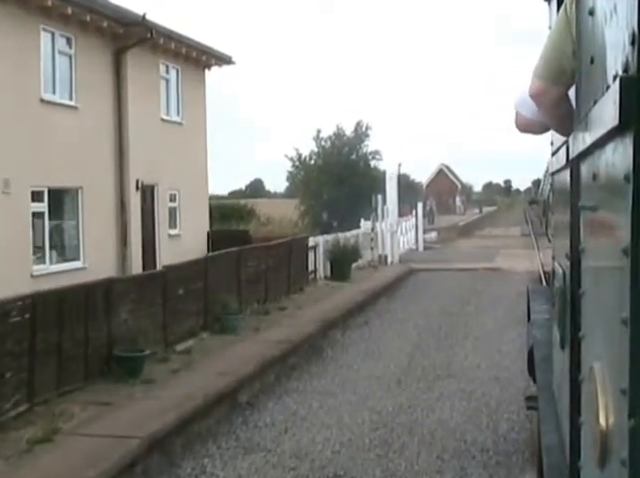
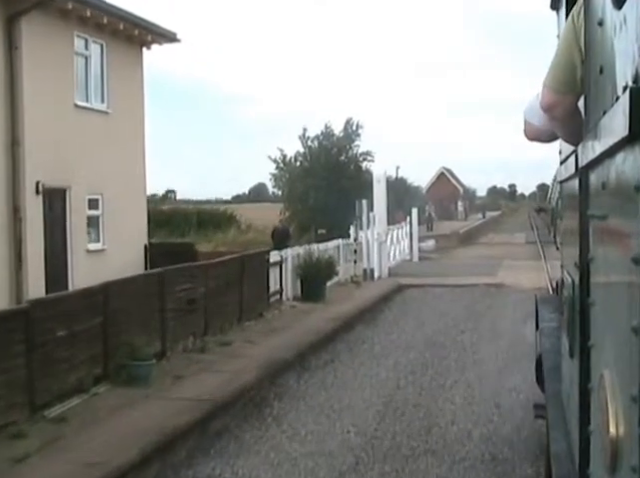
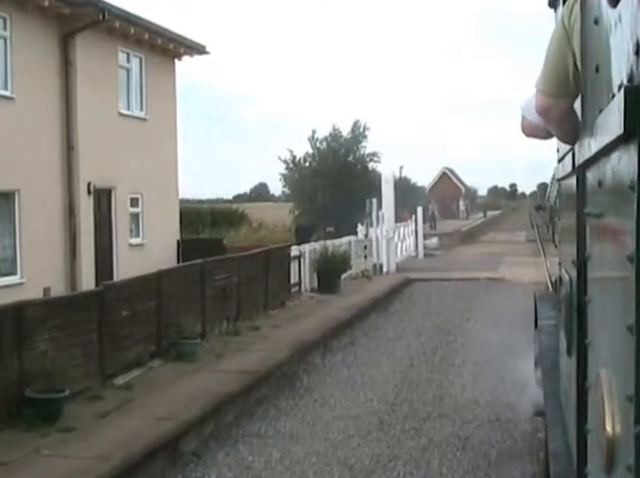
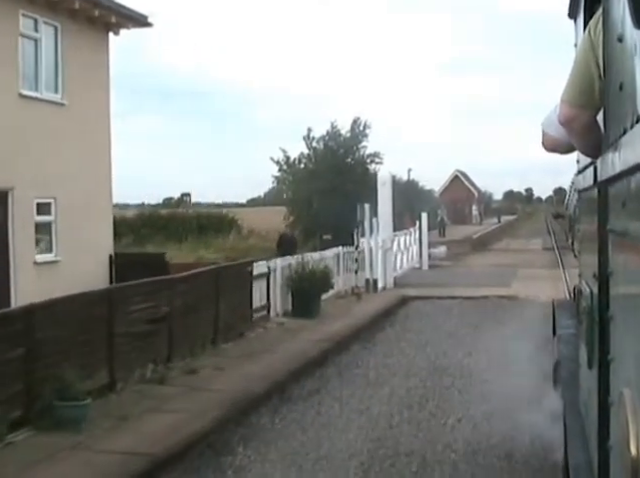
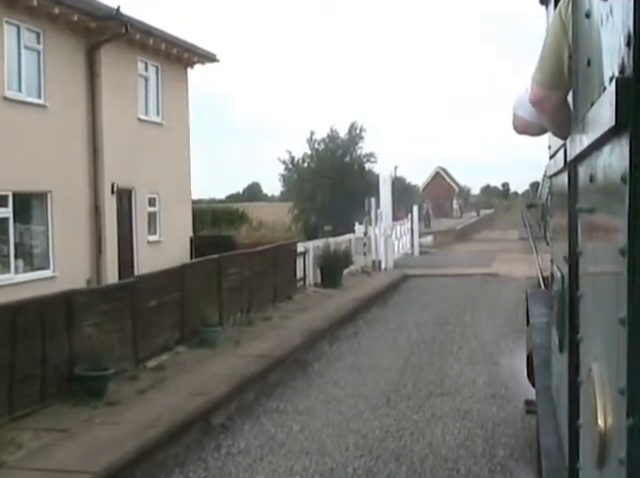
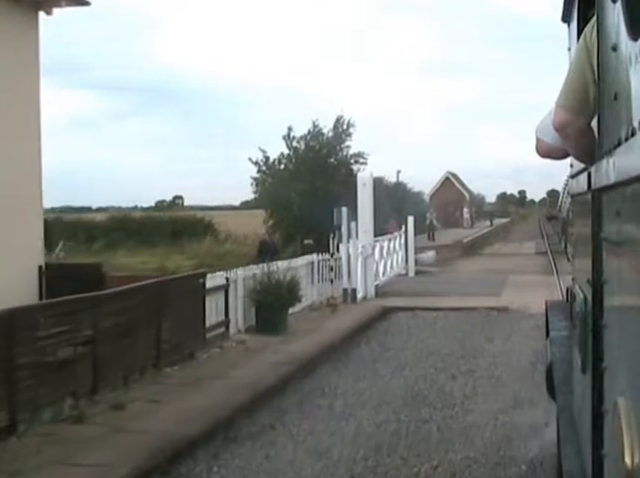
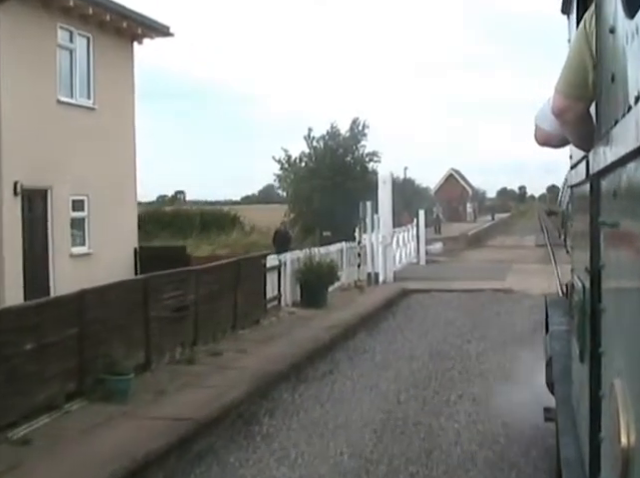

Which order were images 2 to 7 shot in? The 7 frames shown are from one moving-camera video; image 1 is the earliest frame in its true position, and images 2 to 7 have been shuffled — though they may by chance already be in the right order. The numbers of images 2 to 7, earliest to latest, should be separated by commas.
5, 3, 2, 7, 4, 6
